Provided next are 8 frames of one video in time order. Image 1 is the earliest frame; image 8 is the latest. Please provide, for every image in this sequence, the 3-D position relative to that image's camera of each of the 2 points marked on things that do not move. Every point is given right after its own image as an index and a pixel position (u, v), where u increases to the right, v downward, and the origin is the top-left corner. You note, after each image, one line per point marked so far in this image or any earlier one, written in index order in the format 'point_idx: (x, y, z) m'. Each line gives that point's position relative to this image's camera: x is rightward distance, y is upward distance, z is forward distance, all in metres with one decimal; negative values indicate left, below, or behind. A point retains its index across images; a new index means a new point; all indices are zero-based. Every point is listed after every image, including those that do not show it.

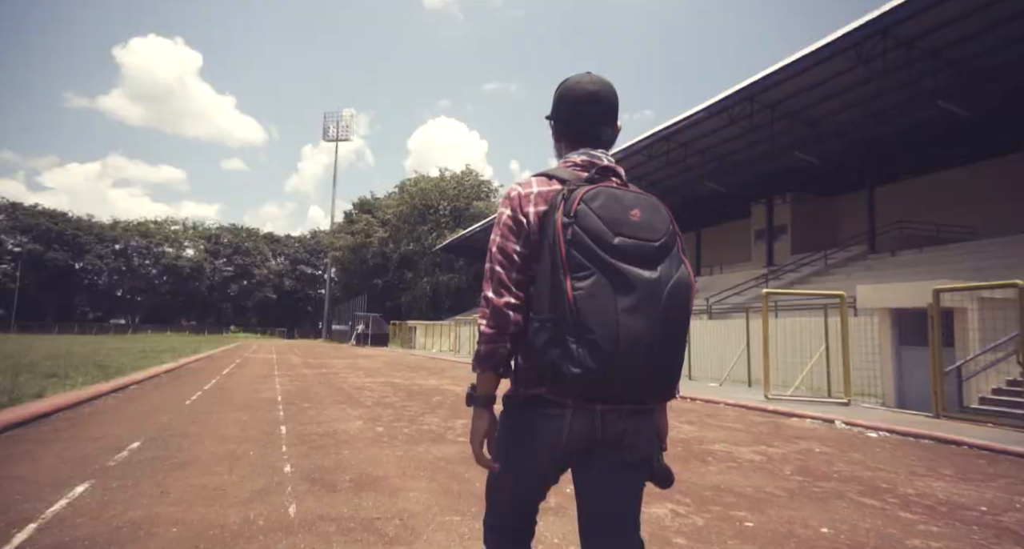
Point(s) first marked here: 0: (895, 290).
0: (+7.3, -0.3, +10.6) m
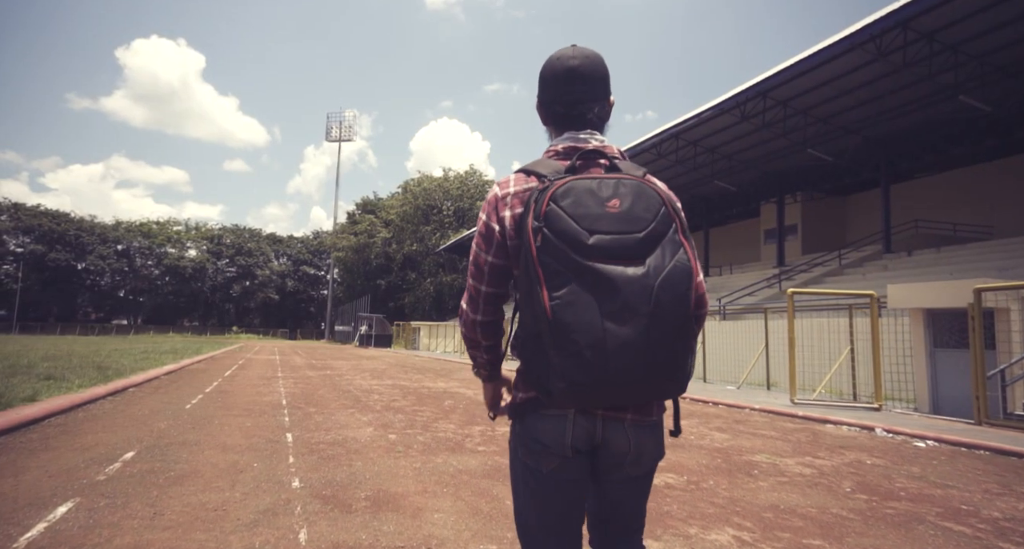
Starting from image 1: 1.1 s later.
0: (+7.6, -0.2, +10.1) m
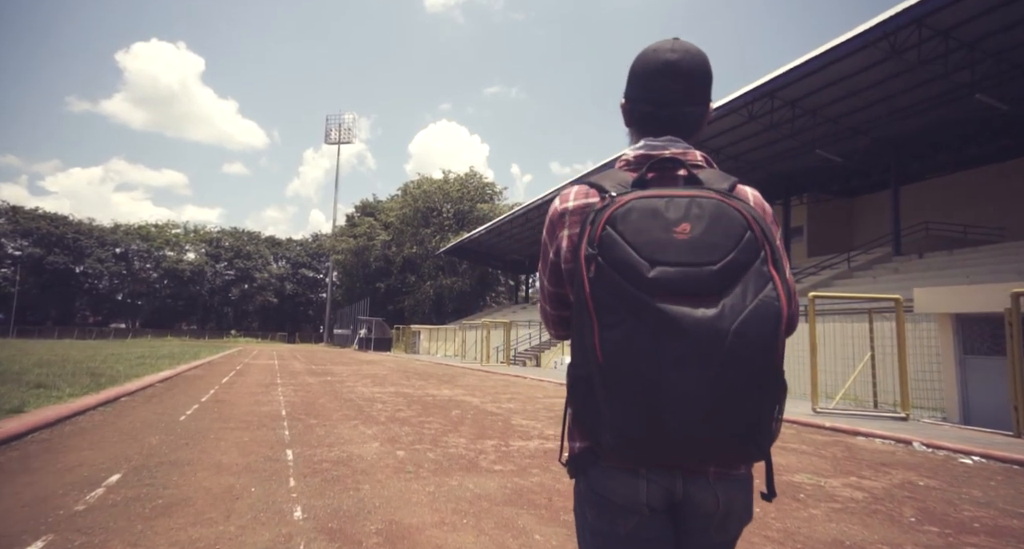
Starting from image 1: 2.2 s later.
0: (+7.8, -0.3, +9.6) m
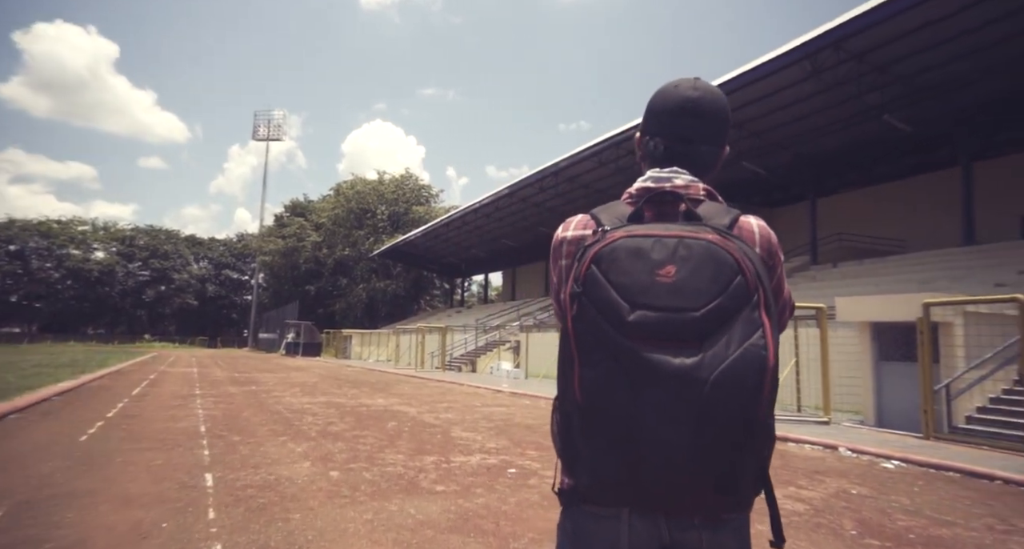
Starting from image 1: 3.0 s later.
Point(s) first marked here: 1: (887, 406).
0: (+6.7, -0.5, +10.2) m
1: (+7.0, -2.4, +10.3) m
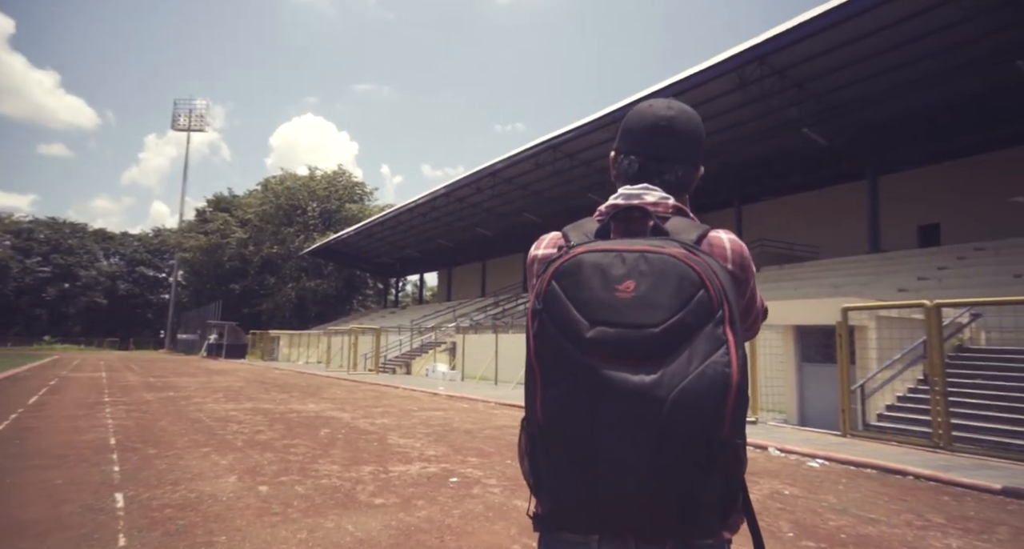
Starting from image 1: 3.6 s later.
0: (+5.6, -0.6, +10.8) m
1: (+5.8, -2.6, +10.9) m
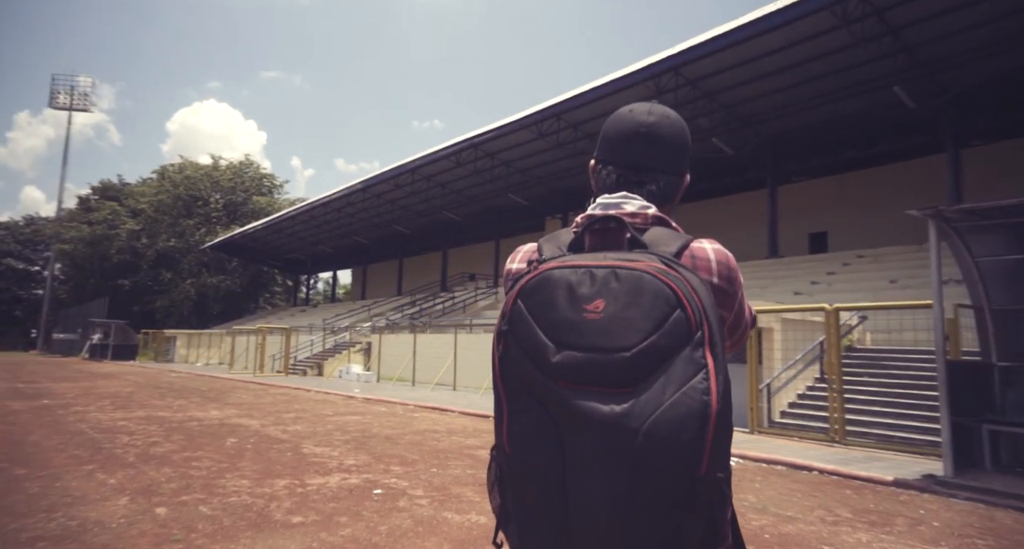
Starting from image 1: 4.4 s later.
0: (+4.1, -0.7, +11.4) m
1: (+4.3, -2.7, +11.4) m
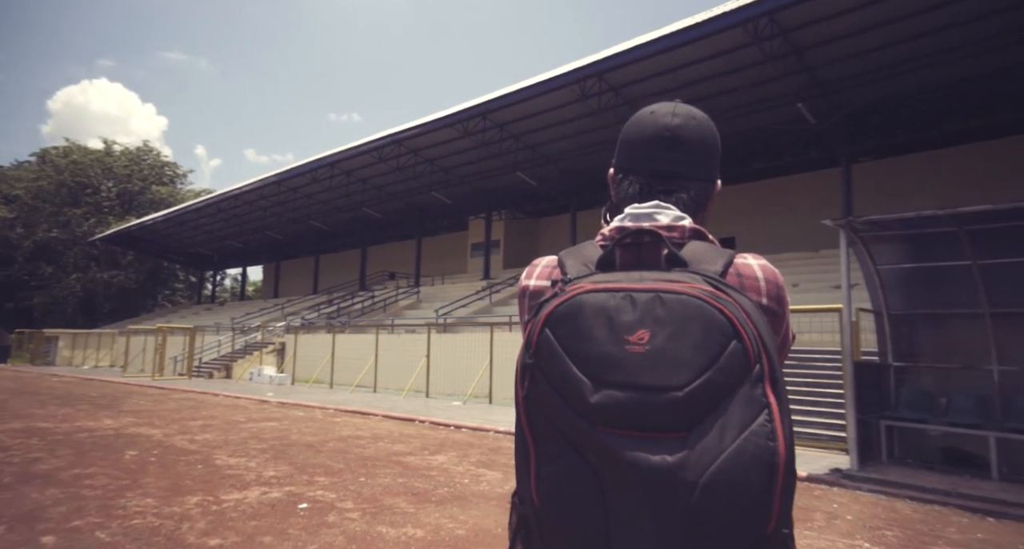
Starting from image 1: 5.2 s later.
0: (+2.7, -0.8, +11.7) m
1: (+2.8, -2.8, +11.8) m
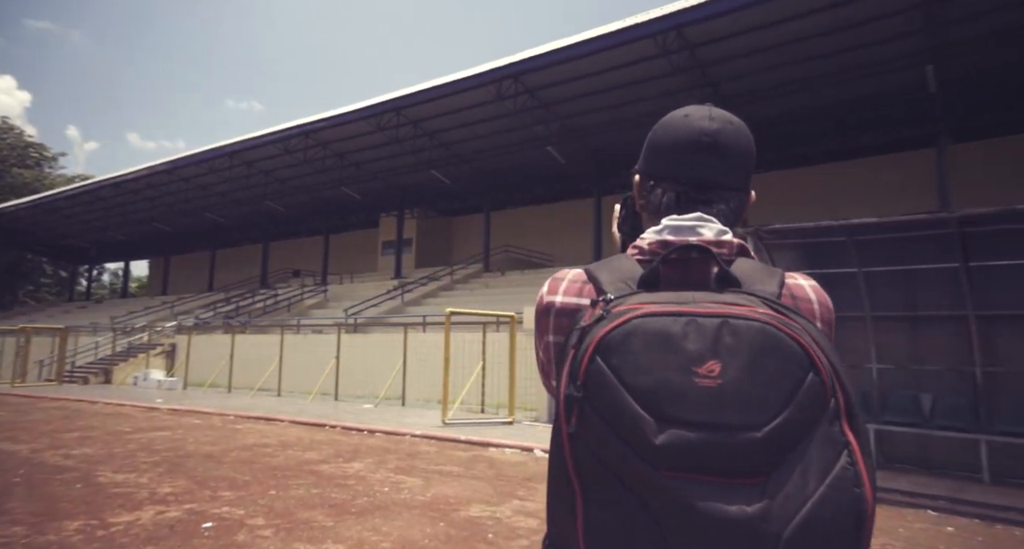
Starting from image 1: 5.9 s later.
0: (+1.0, -0.9, +11.9) m
1: (+1.1, -2.8, +12.0) m
